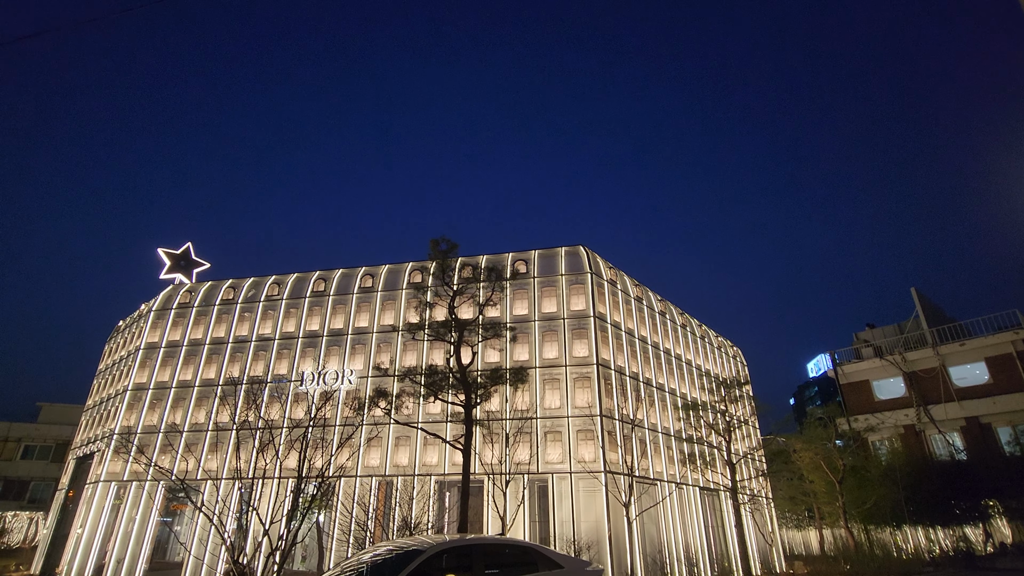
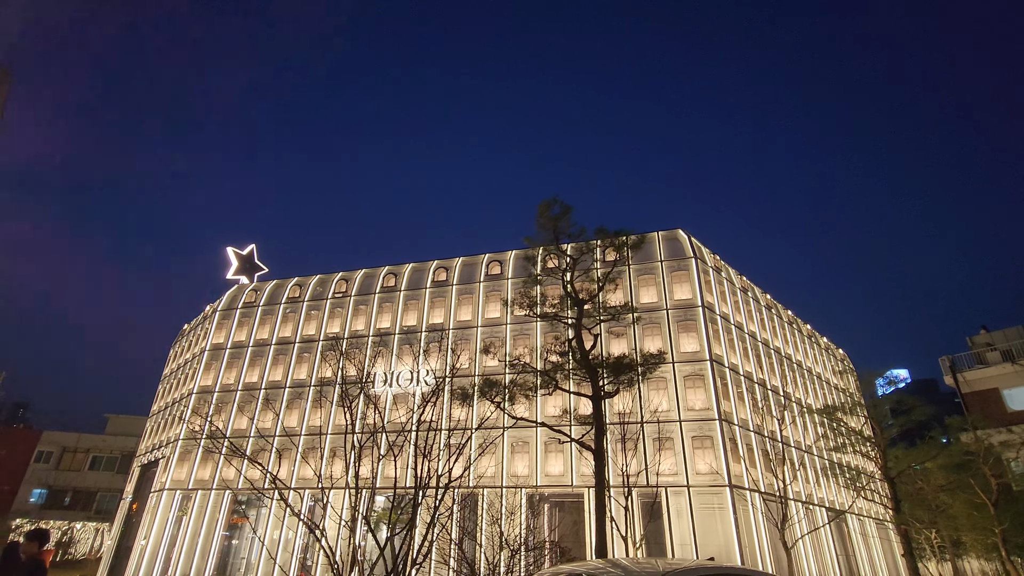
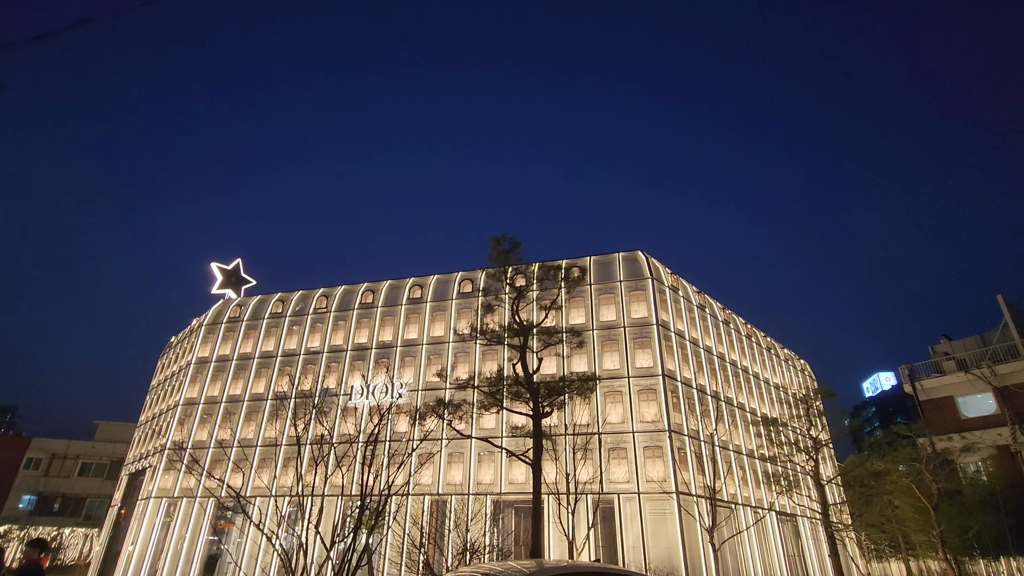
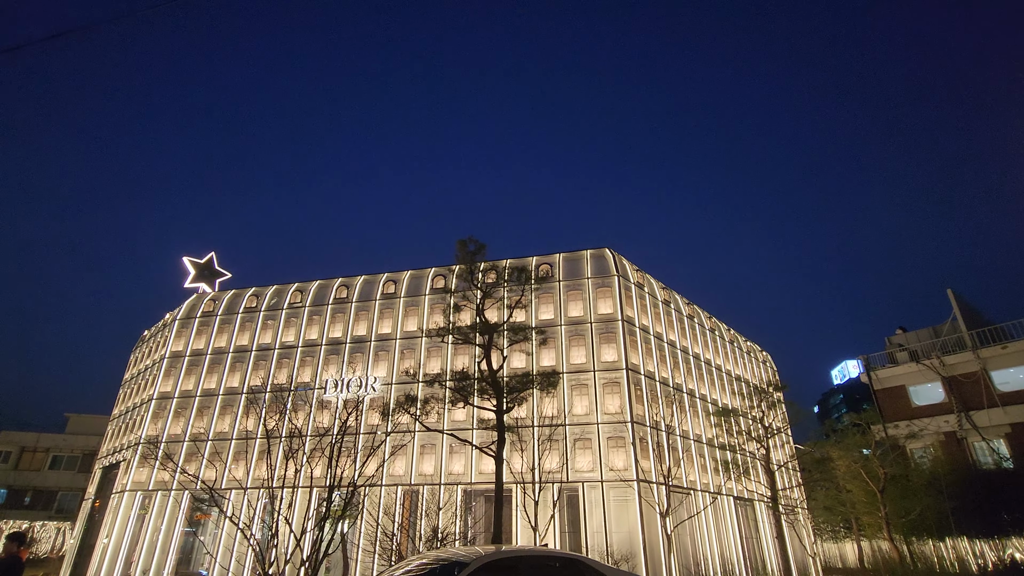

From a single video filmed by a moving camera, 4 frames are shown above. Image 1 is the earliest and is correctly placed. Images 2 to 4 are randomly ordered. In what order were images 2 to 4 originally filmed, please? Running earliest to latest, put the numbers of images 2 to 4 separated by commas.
4, 3, 2
